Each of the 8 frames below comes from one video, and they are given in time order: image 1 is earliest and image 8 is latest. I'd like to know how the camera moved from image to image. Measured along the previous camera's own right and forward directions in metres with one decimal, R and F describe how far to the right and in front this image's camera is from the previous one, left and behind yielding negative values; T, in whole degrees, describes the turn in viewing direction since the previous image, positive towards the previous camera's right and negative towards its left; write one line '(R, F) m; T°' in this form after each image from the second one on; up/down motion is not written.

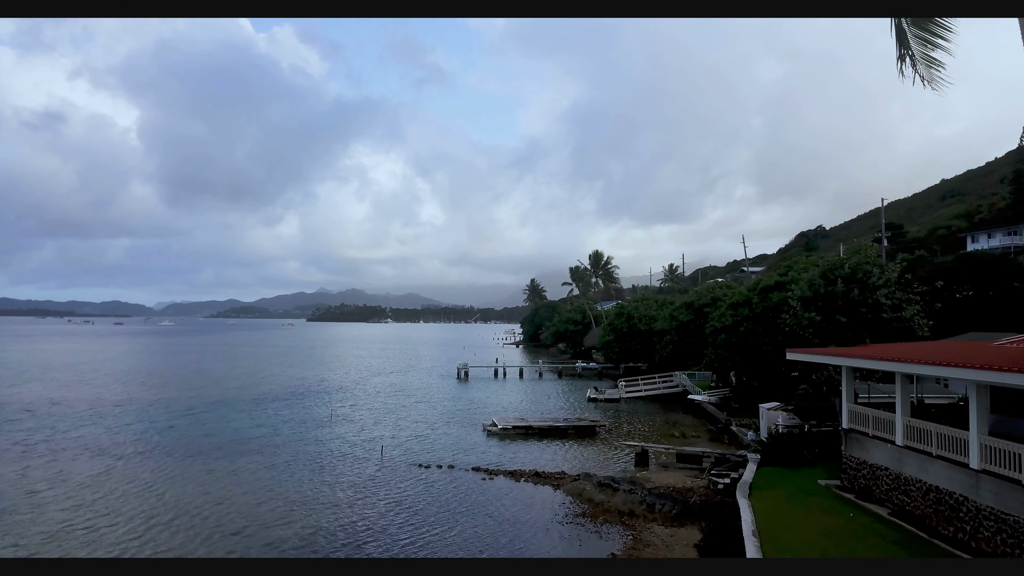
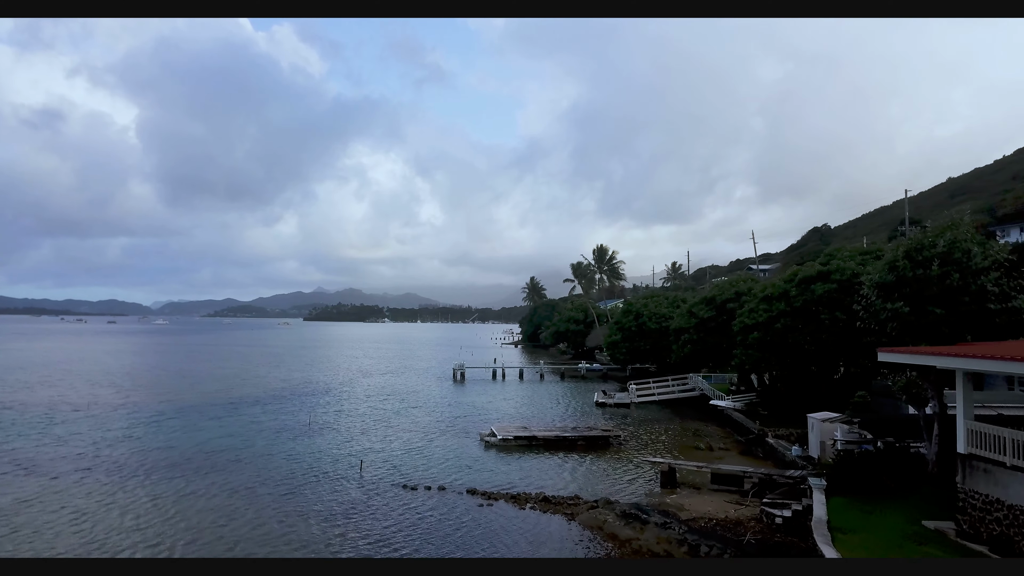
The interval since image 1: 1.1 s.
(-0.1, +3.7) m; 0°
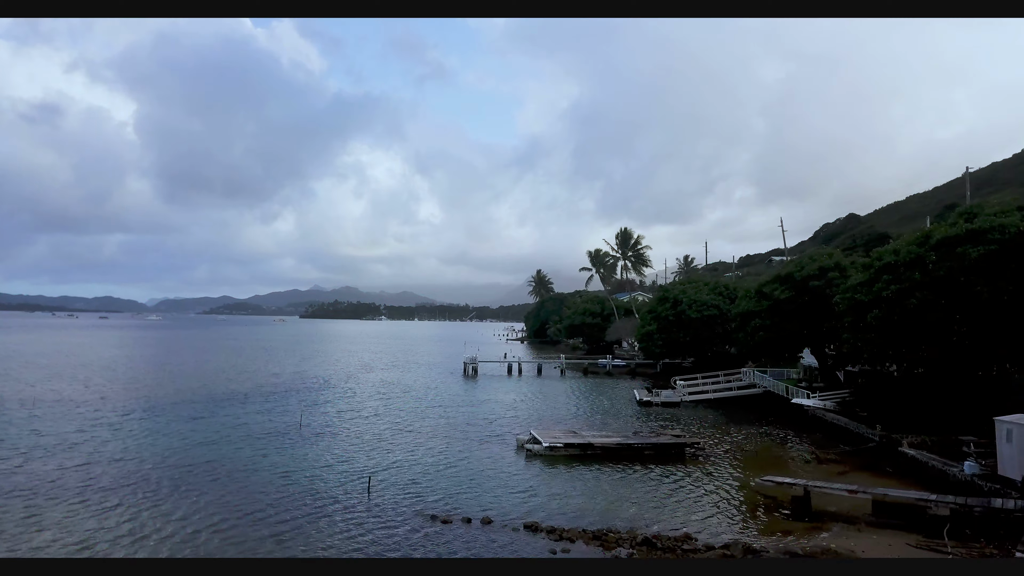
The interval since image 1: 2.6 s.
(-2.0, +5.8) m; 0°
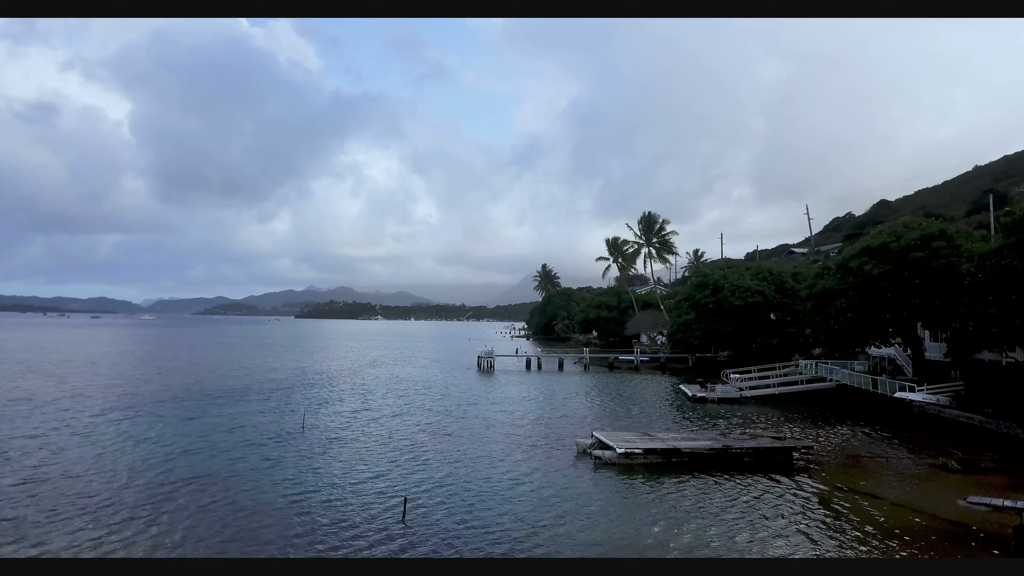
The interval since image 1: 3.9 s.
(-1.9, +4.4) m; 0°
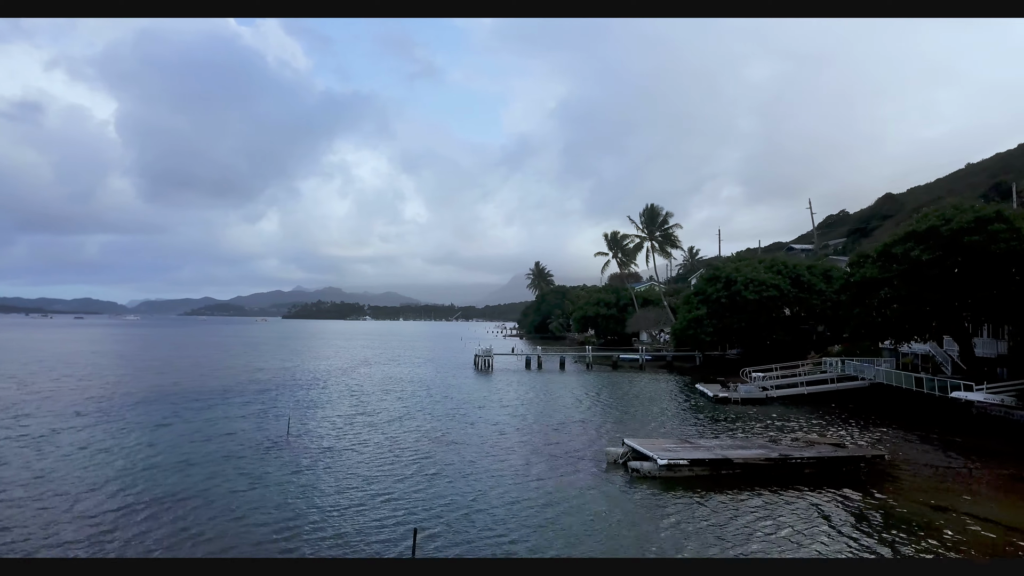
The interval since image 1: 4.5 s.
(-0.7, +2.5) m; +1°
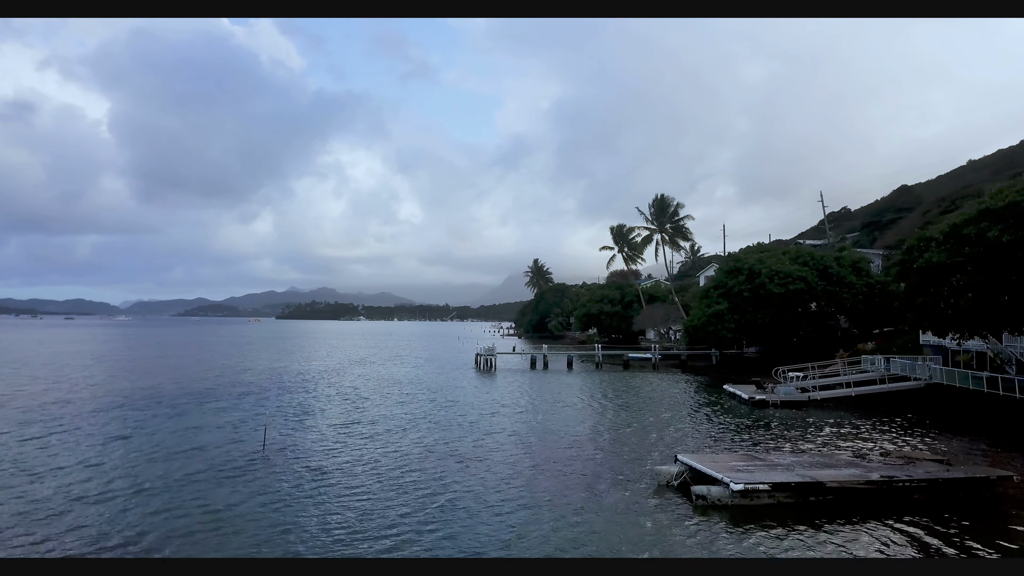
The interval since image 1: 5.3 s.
(-0.7, +2.9) m; +1°
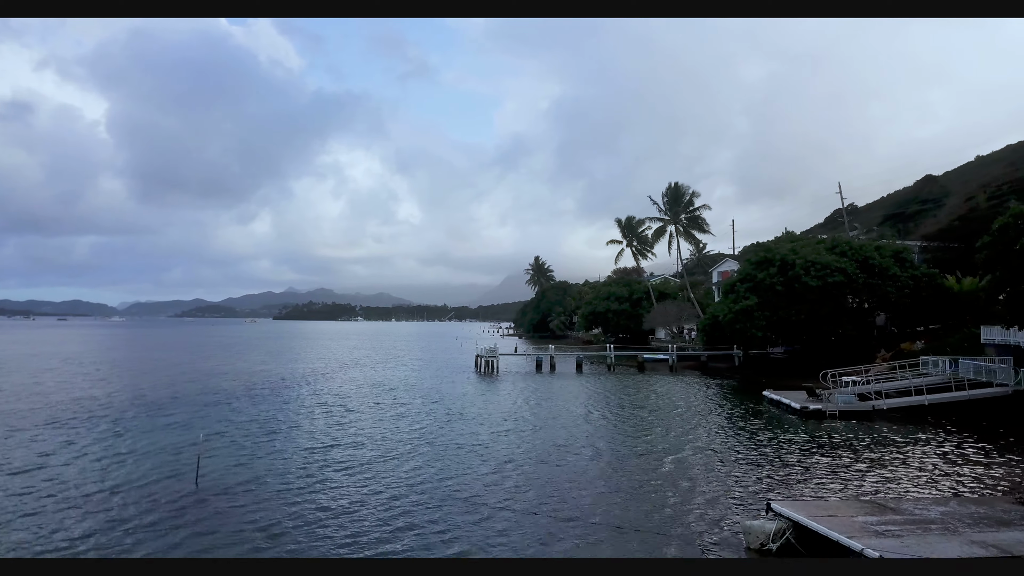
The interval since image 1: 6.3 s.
(-0.3, +3.7) m; 0°
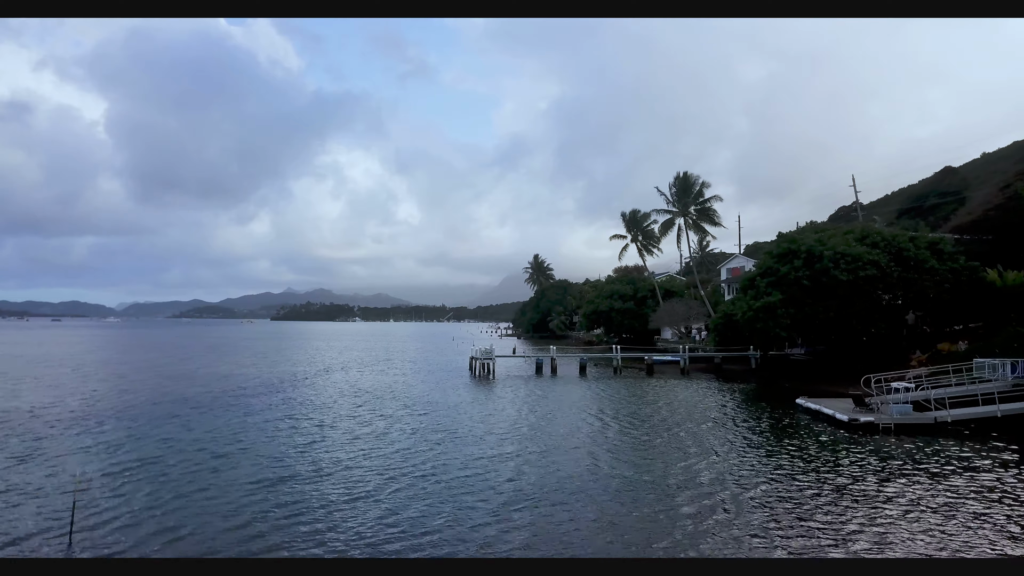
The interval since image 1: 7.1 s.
(+0.1, +3.0) m; 0°
